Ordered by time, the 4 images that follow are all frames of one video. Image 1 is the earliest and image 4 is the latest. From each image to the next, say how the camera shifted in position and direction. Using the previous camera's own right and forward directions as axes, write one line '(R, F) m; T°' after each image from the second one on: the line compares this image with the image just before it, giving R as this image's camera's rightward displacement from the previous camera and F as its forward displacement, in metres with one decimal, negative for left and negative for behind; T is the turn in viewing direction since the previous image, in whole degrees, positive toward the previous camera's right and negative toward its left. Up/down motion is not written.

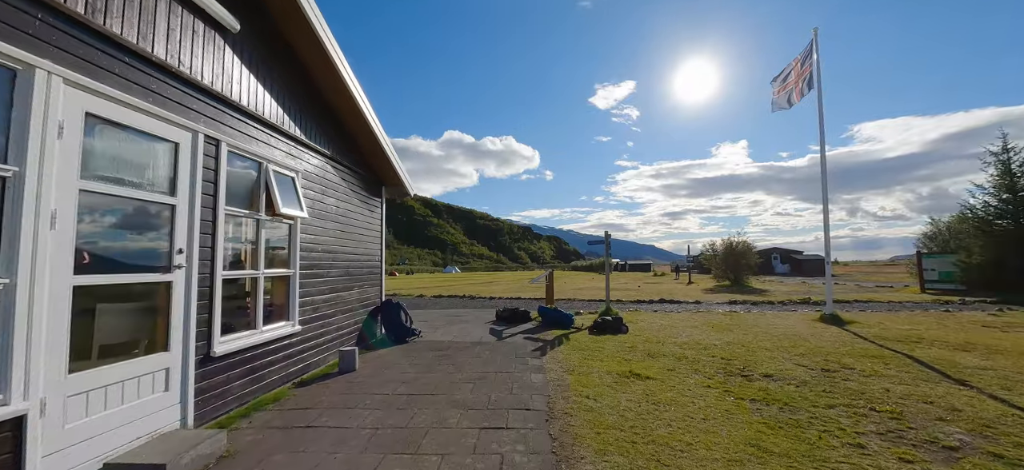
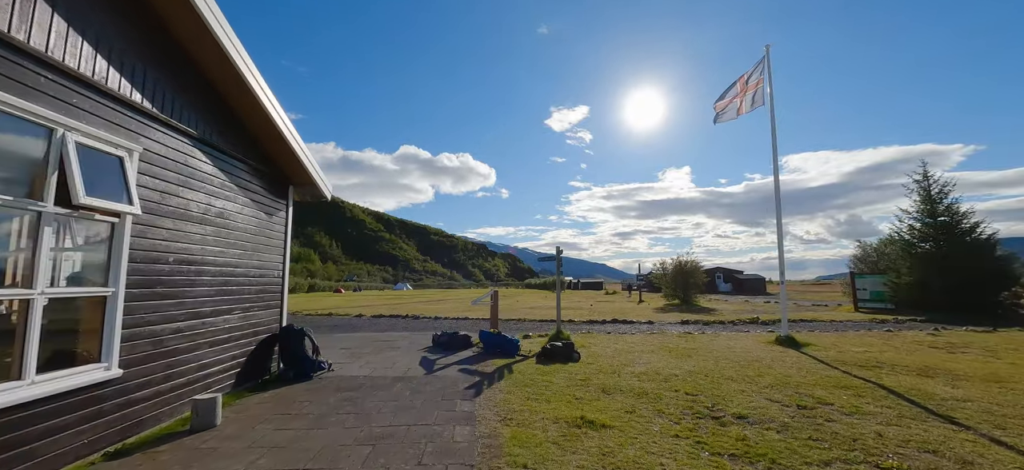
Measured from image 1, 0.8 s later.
(+0.4, +1.4) m; +7°
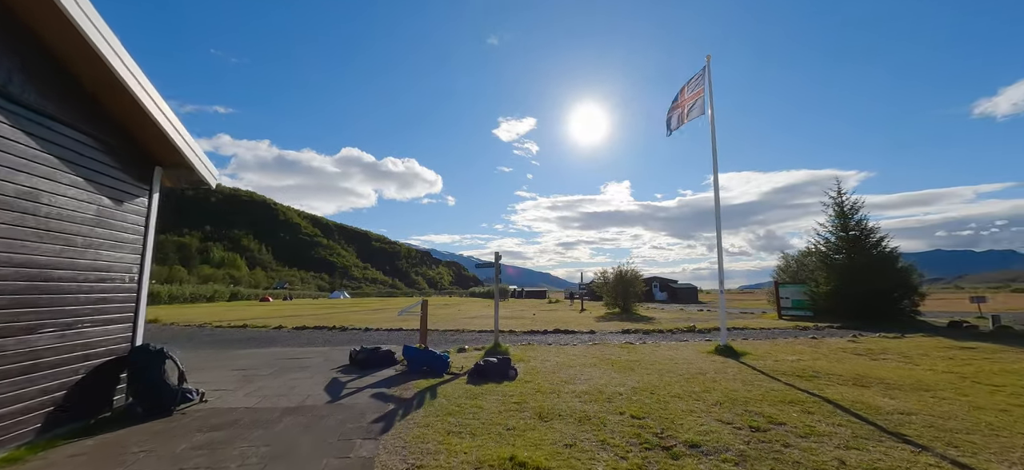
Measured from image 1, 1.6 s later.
(+0.3, +1.0) m; +8°
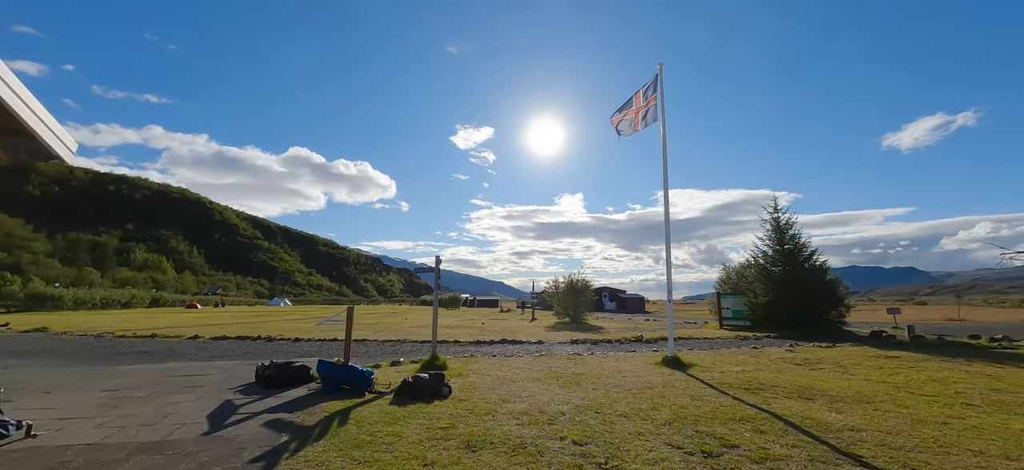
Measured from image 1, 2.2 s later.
(+0.3, +0.8) m; +7°
